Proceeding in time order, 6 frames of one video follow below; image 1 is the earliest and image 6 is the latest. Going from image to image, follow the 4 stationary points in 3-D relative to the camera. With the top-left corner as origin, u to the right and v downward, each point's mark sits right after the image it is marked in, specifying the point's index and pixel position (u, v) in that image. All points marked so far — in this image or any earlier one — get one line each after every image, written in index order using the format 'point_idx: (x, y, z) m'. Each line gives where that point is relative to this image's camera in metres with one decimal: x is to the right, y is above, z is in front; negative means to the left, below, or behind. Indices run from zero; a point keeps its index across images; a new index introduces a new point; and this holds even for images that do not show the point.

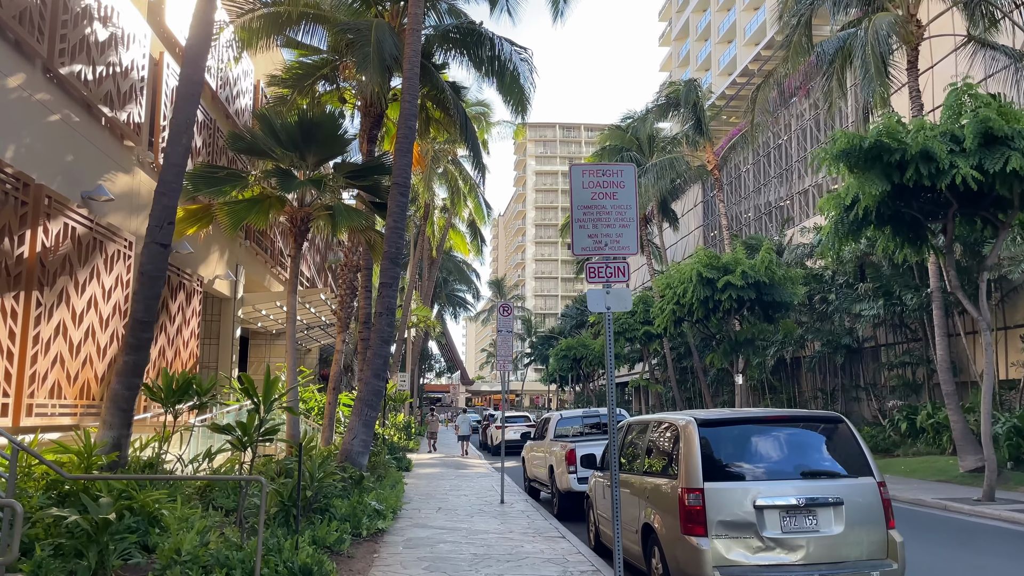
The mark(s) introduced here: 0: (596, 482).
0: (+1.0, -2.4, +9.7) m
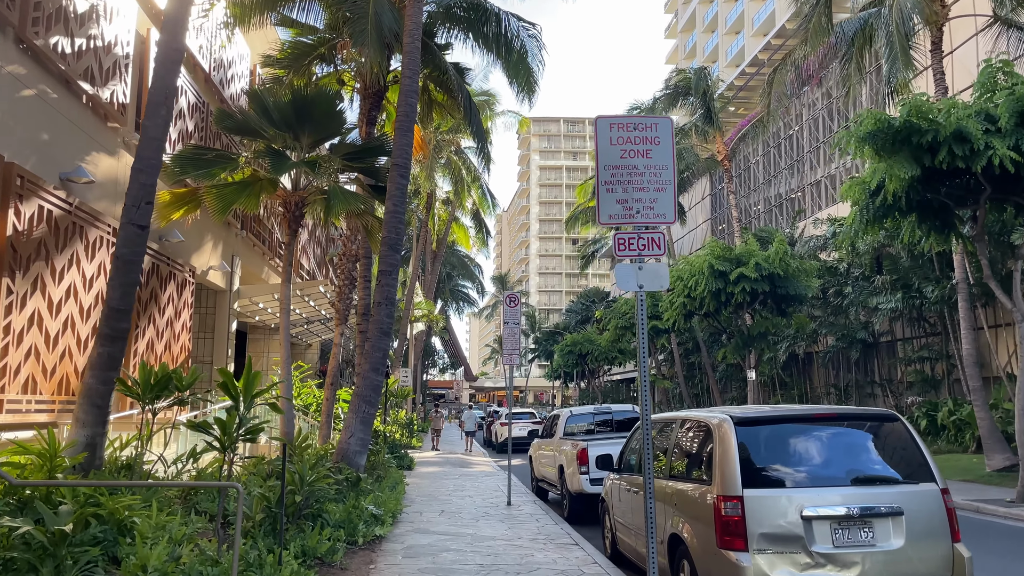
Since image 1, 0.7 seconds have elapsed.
0: (+1.1, -2.3, +8.9) m
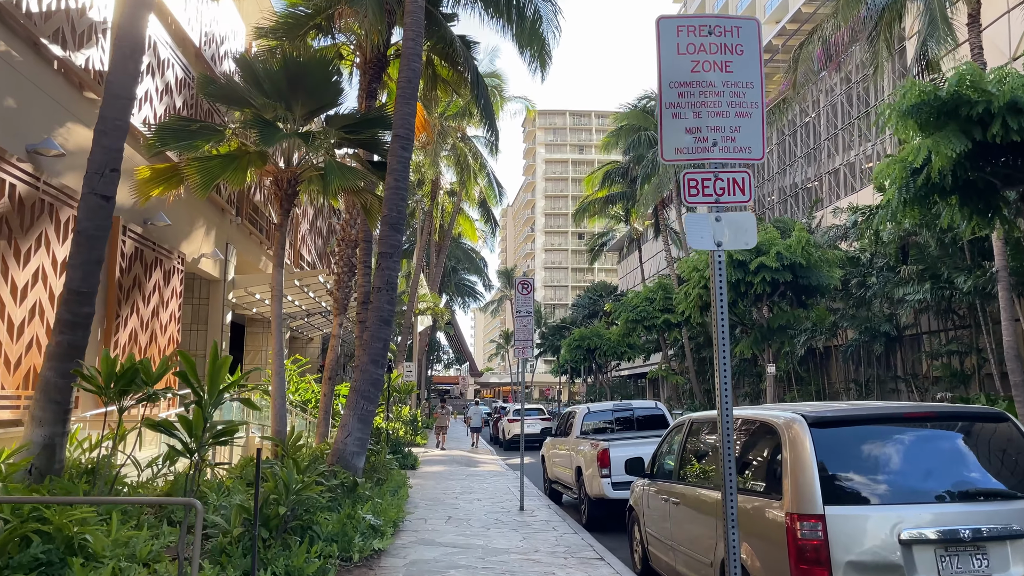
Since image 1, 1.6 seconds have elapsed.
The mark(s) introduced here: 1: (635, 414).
0: (+1.3, -2.1, +7.9) m
1: (+1.9, -1.9, +12.1) m
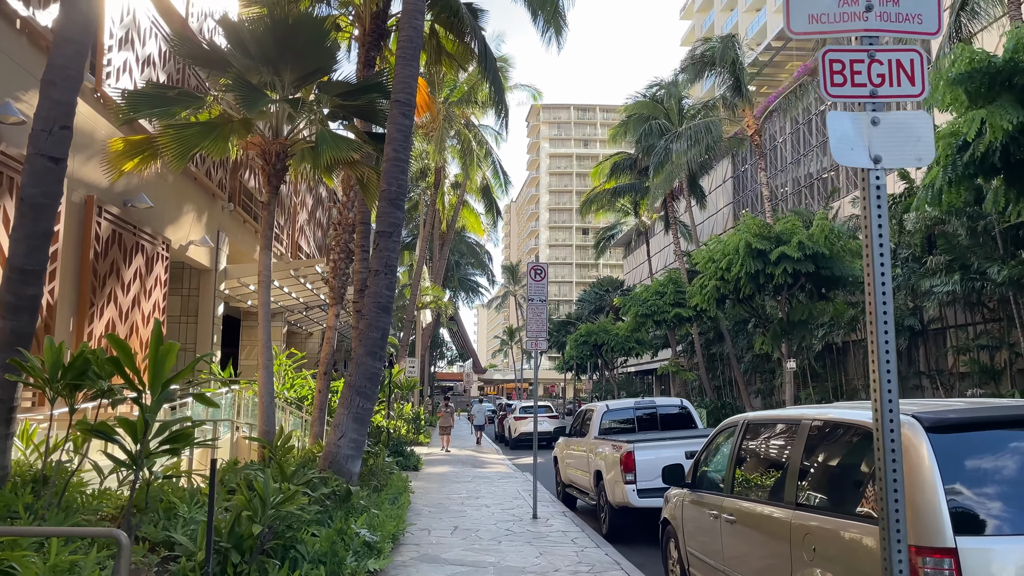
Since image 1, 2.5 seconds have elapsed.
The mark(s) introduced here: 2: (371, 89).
0: (+1.5, -1.9, +6.8) m
1: (+2.1, -1.7, +11.1) m
2: (-1.8, +2.5, +10.0) m
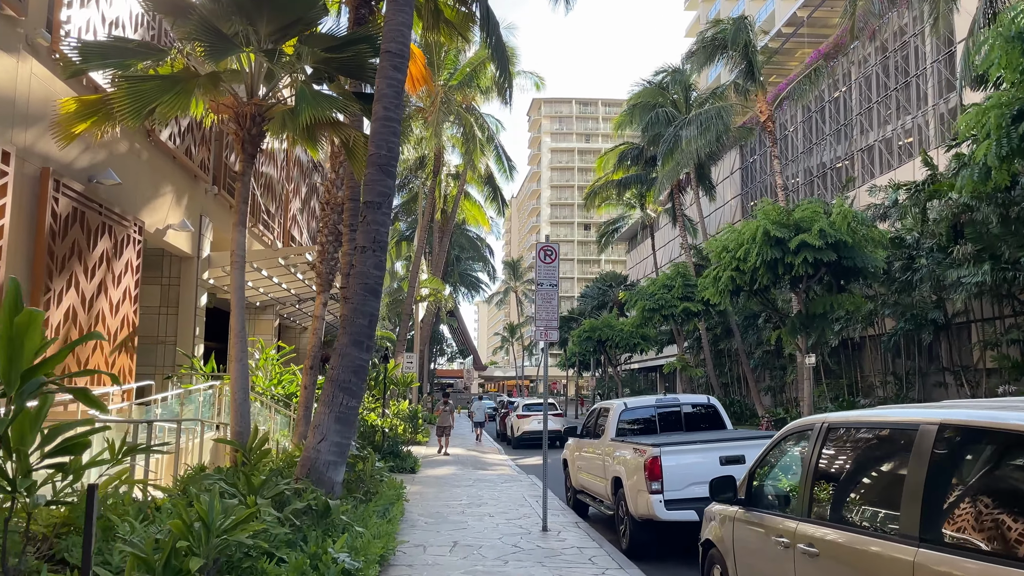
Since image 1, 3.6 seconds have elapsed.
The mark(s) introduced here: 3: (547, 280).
0: (+1.5, -1.7, +5.6) m
1: (+2.2, -1.5, +9.9) m
2: (-1.7, +2.8, +8.8) m
3: (+0.4, +0.1, +9.8) m
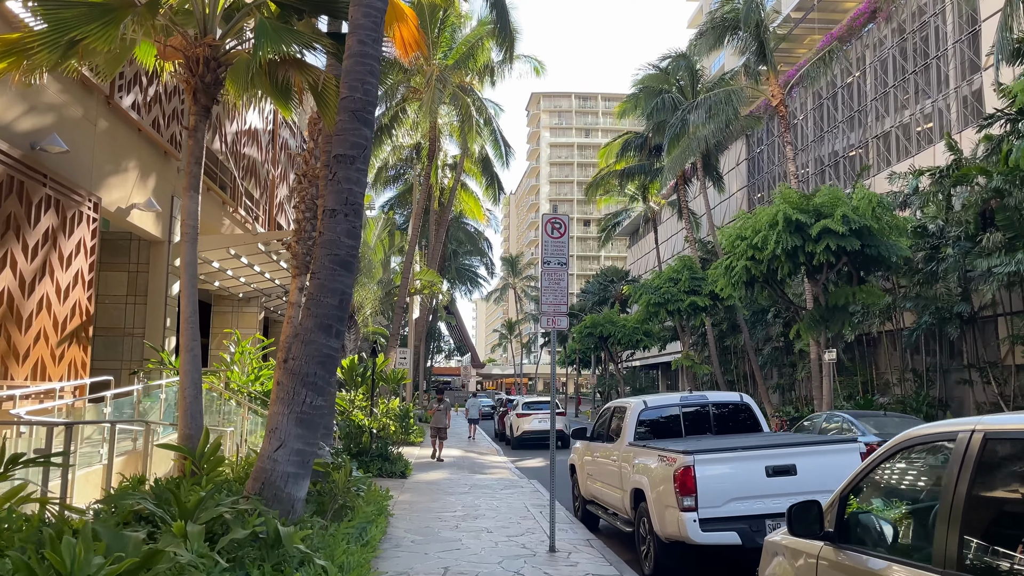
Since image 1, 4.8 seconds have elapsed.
0: (+1.6, -1.5, +4.3) m
1: (+2.2, -1.3, +8.5) m
2: (-1.7, +3.0, +7.4) m
3: (+0.5, +0.3, +8.4) m
